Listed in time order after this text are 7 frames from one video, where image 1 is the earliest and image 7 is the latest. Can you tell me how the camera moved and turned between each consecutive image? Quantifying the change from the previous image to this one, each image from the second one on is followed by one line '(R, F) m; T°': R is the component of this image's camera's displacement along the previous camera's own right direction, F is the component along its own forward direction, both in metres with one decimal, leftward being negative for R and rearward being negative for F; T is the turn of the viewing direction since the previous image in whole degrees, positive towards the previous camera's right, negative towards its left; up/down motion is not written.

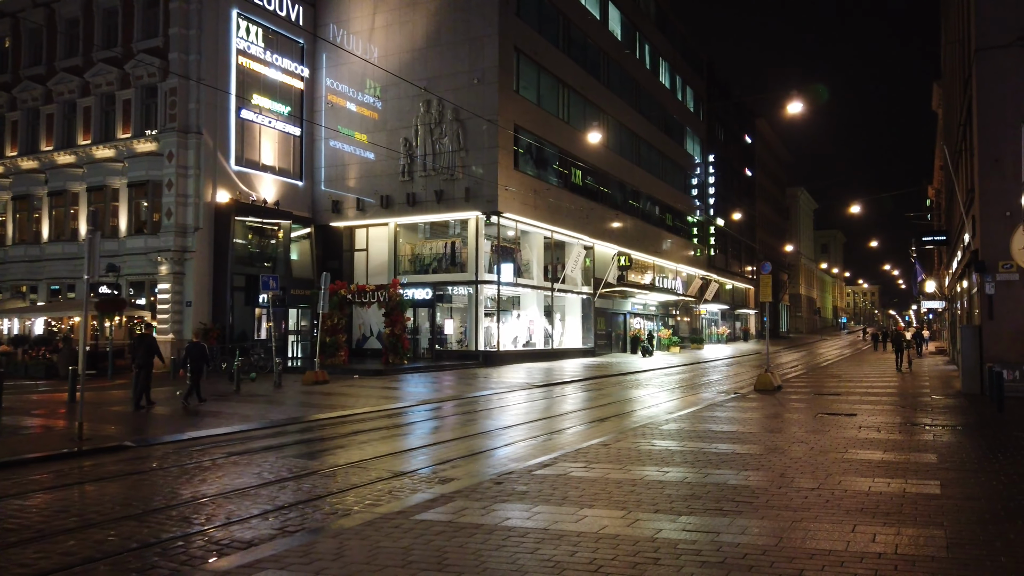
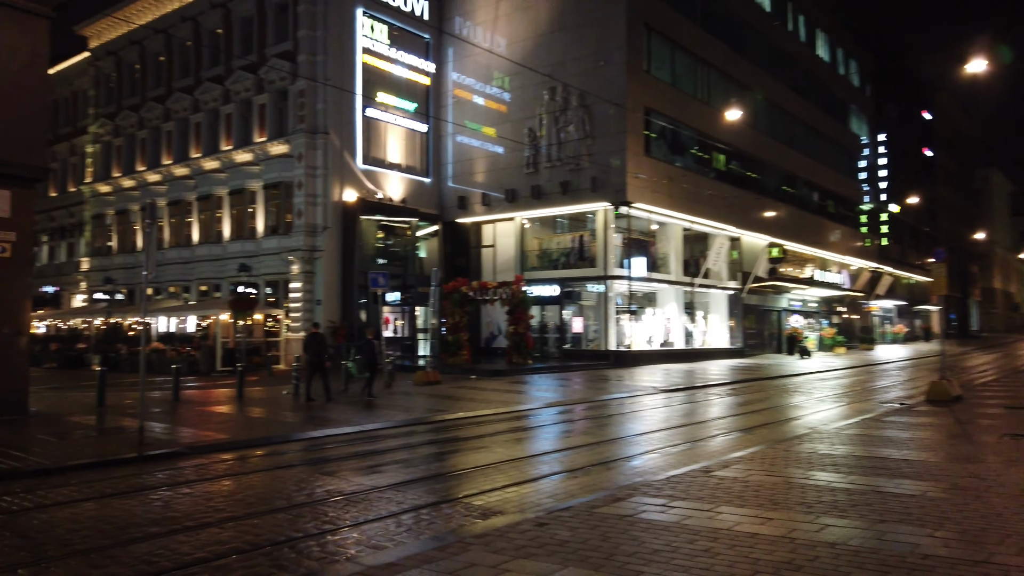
(+1.1, +2.2) m; -11°
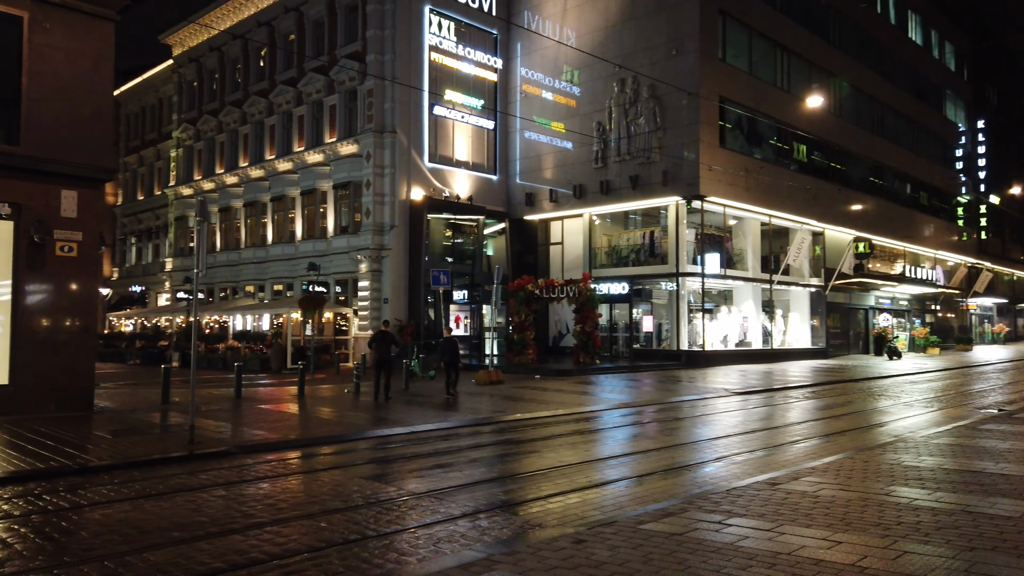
(+0.4, +0.7) m; -5°
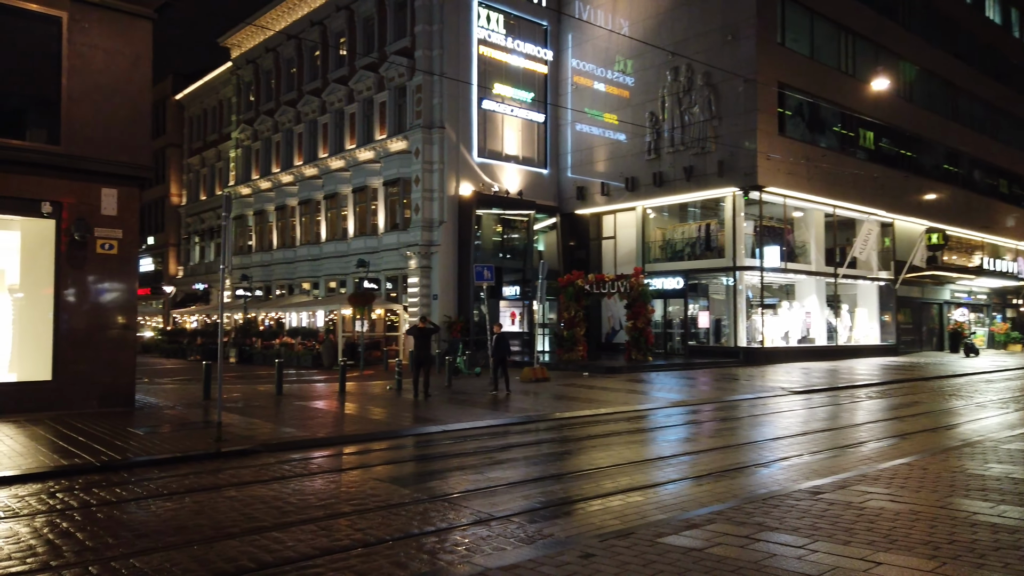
(+0.5, +0.6) m; -5°
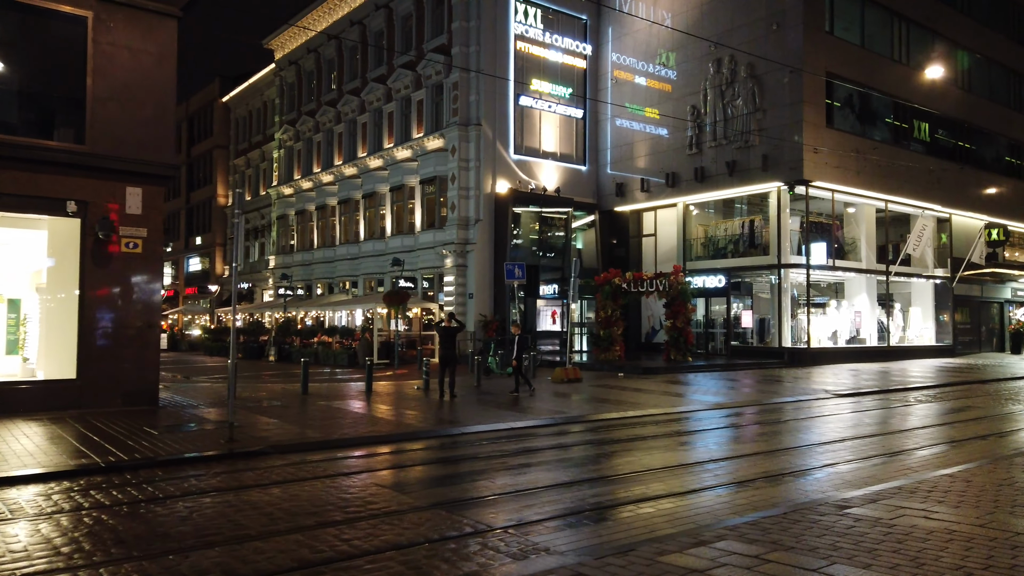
(+0.5, +0.5) m; -3°
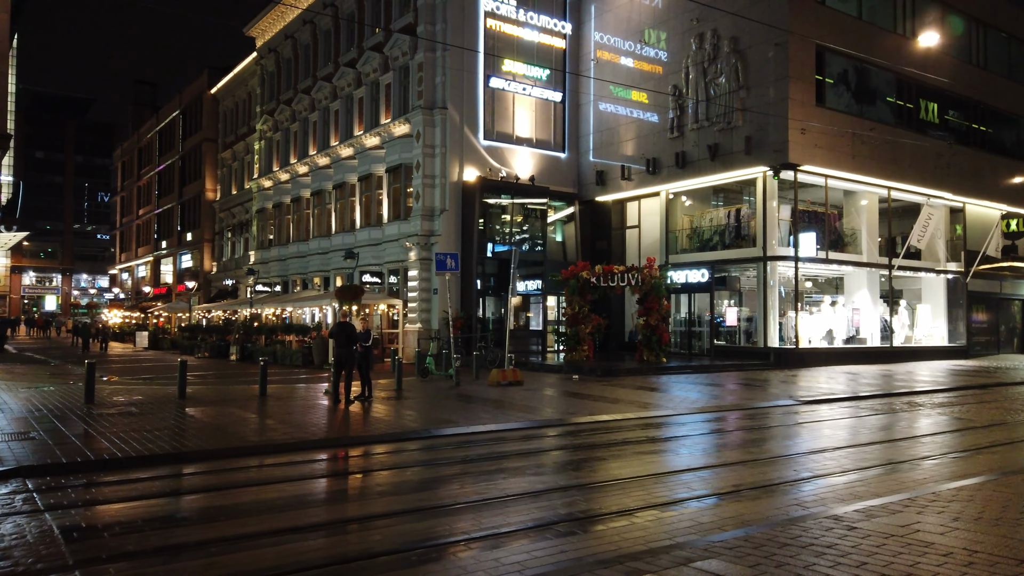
(+2.6, +2.3) m; -2°
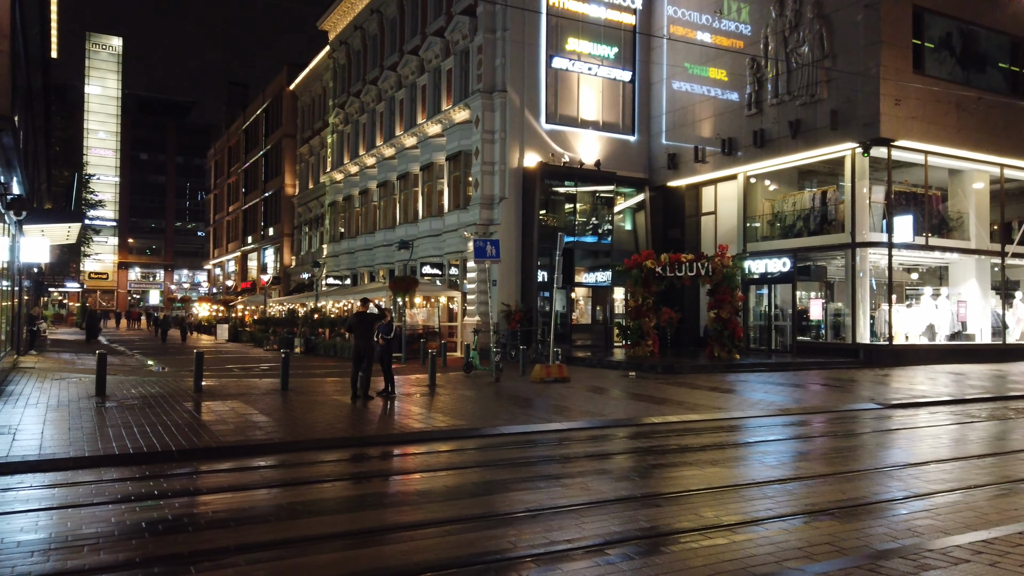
(+1.2, +1.7) m; -7°
